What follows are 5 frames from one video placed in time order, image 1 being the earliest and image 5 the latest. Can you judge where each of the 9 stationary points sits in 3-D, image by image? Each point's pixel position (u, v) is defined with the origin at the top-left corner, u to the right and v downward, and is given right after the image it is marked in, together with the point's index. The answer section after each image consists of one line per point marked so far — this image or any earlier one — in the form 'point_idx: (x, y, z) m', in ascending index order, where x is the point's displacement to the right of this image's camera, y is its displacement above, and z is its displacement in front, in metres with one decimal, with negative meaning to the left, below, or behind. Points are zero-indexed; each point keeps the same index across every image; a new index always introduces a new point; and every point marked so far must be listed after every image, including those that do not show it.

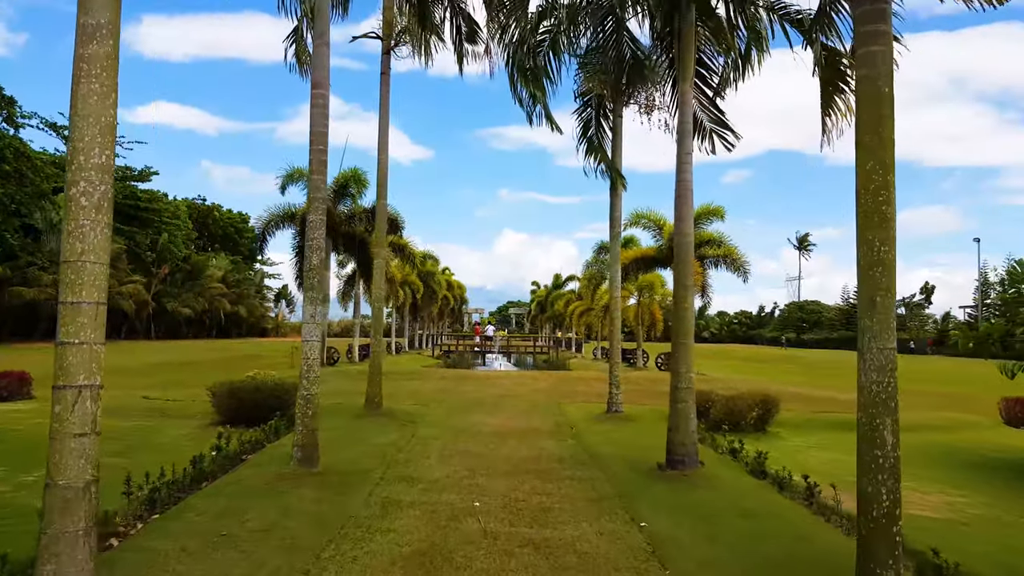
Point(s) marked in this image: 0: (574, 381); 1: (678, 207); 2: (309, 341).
0: (+1.7, -2.5, +17.0) m
1: (+2.1, +1.0, +8.0) m
2: (-2.5, -0.7, +7.7) m
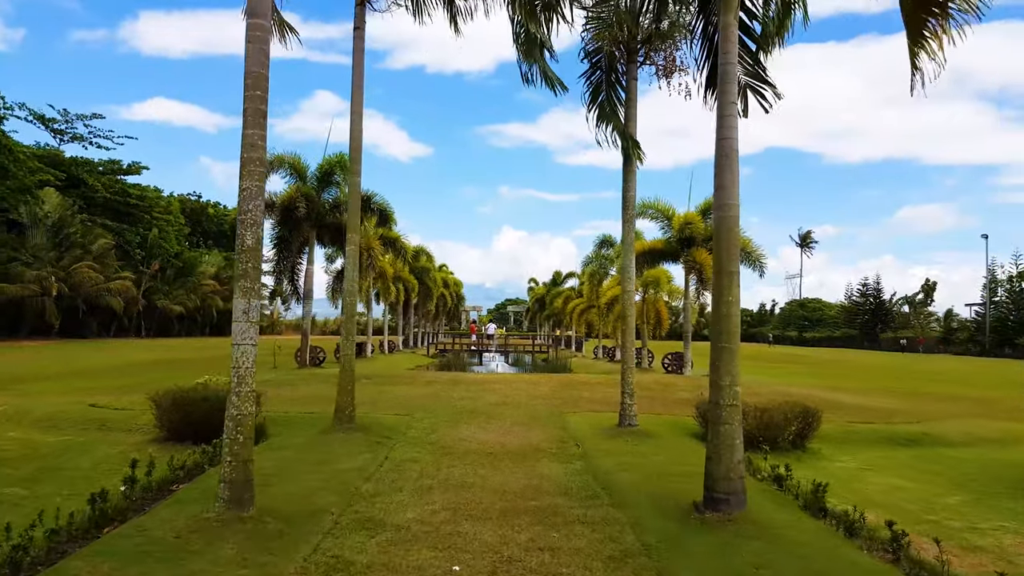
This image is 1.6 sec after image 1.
0: (+1.6, -2.4, +15.3) m
1: (+2.1, +1.1, +6.3) m
2: (-2.6, -0.5, +5.9) m
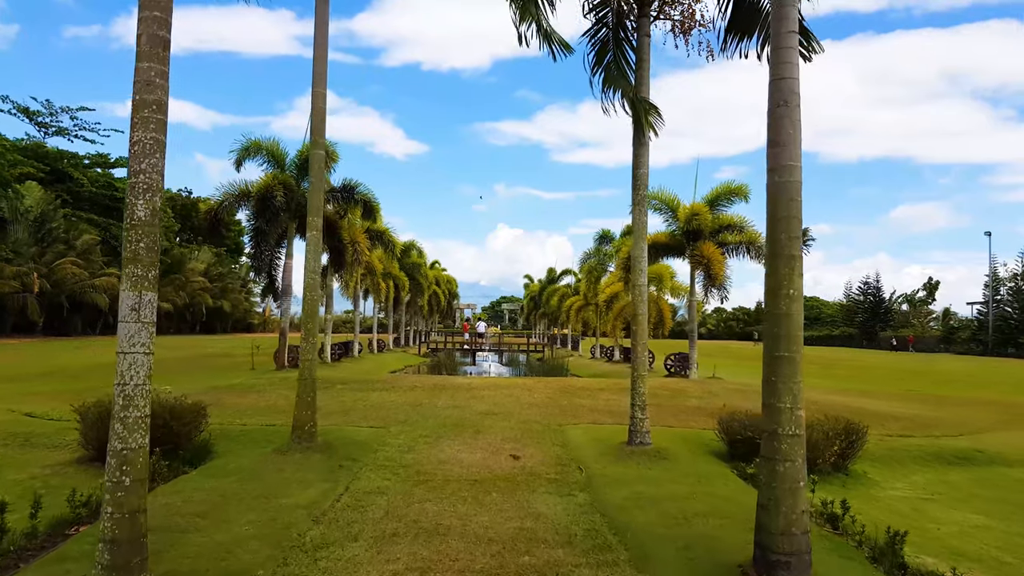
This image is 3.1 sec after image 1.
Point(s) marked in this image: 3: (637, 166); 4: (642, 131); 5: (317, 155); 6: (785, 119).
0: (+1.4, -2.3, +13.7) m
1: (+2.0, +1.2, +4.7) m
2: (-2.7, -0.5, +4.3) m
3: (+1.8, +1.7, +8.7) m
4: (+1.8, +2.2, +8.7) m
5: (-2.7, +1.9, +8.7) m
6: (+2.0, +1.3, +4.7) m
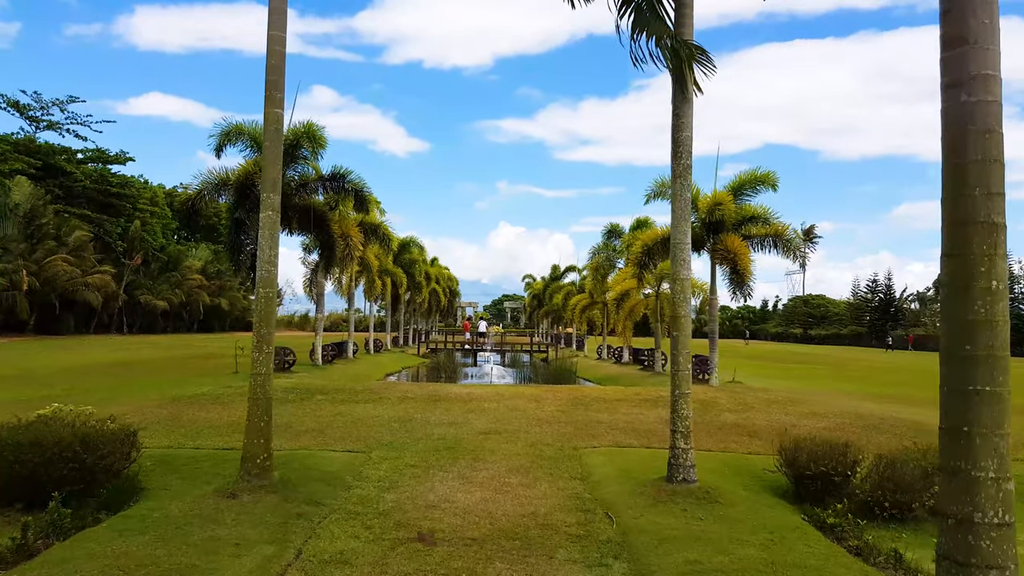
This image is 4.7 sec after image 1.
0: (+1.5, -2.2, +11.9) m
1: (+2.1, +1.3, +2.9) m
2: (-2.6, -0.4, +2.5) m
3: (+1.9, +1.8, +6.9) m
4: (+1.9, +2.2, +6.9) m
5: (-2.6, +1.9, +6.9) m
6: (+2.1, +1.3, +2.9) m
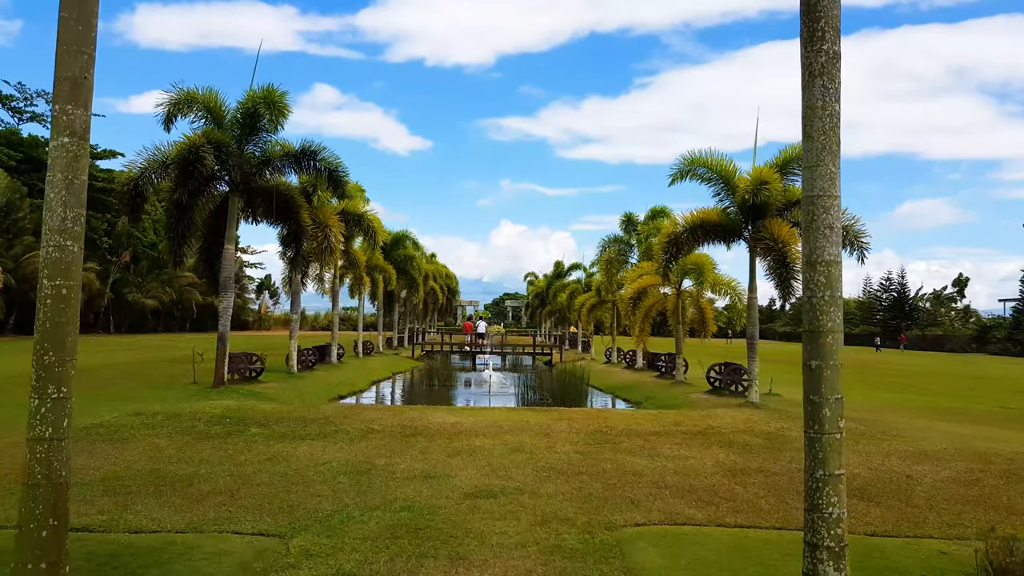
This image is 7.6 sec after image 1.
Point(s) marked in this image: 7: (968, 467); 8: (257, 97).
0: (+1.5, -2.1, +8.8) m
1: (+2.0, +1.3, -0.2) m
2: (-2.6, -0.4, -0.6) m
3: (+1.9, +1.8, +3.8) m
4: (+1.9, +2.3, +3.7) m
5: (-2.6, +2.0, +3.8) m
6: (+2.1, +1.4, -0.3) m
7: (+6.1, -2.4, +8.3) m
8: (-6.6, +5.0, +16.4) m
